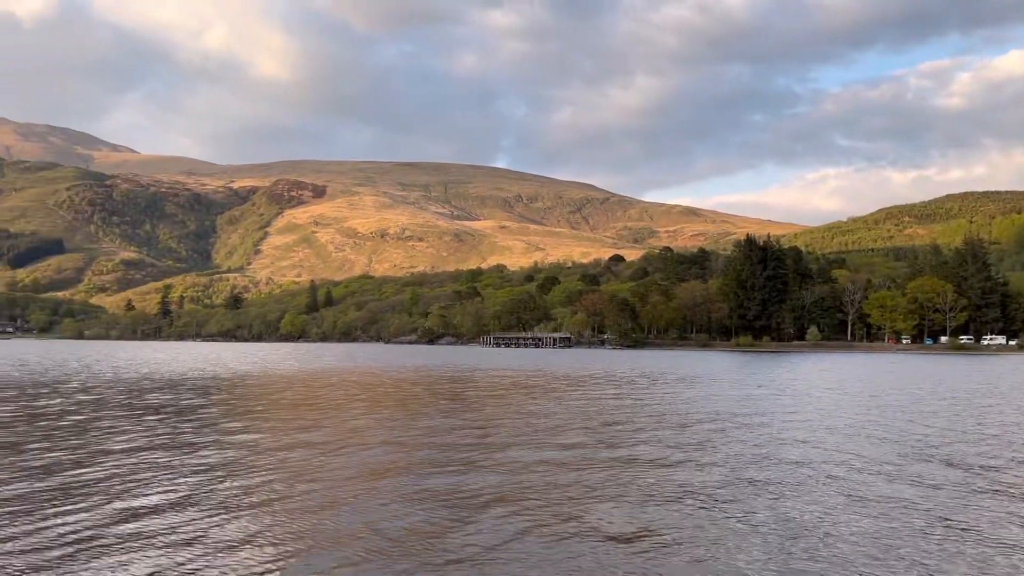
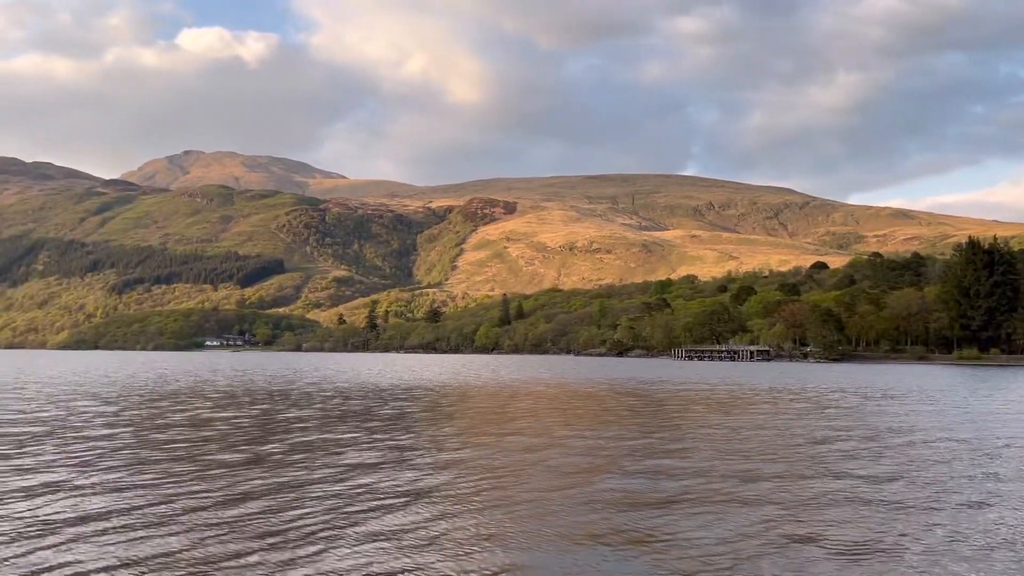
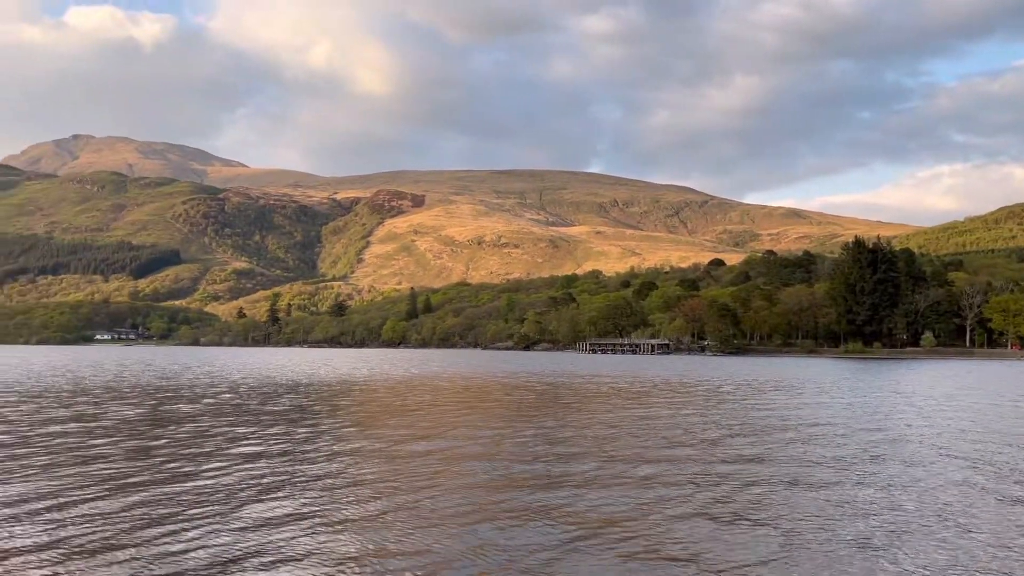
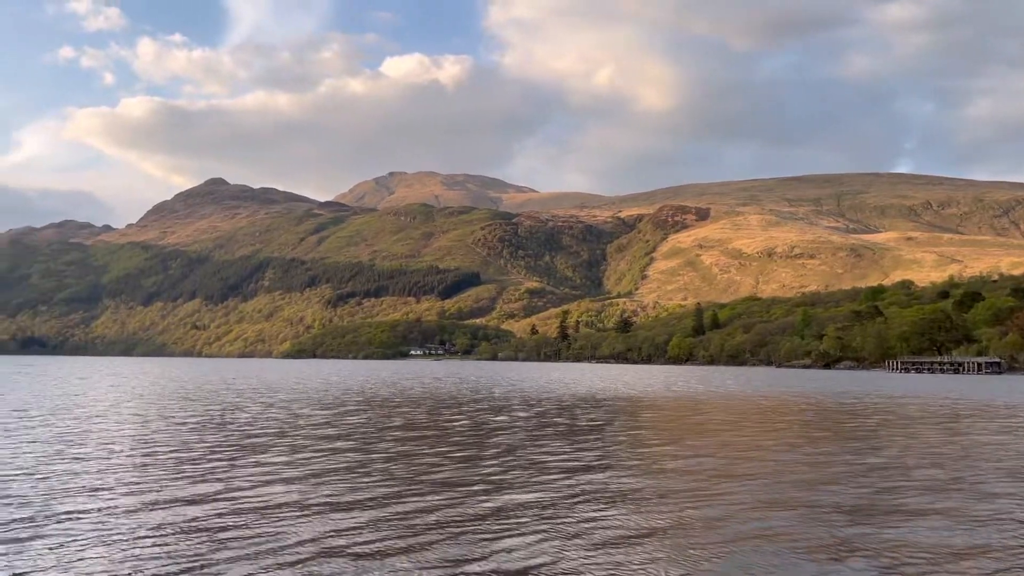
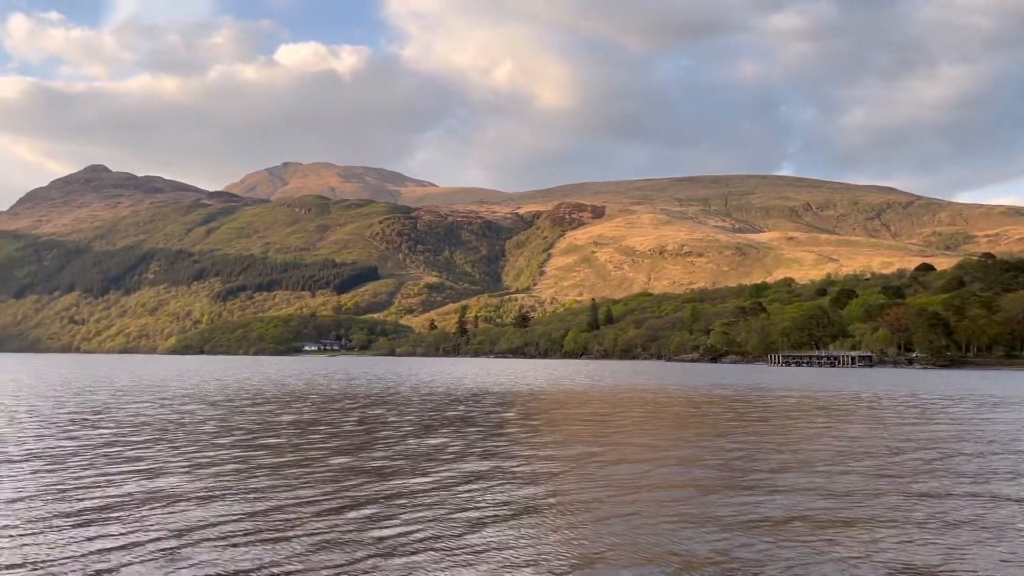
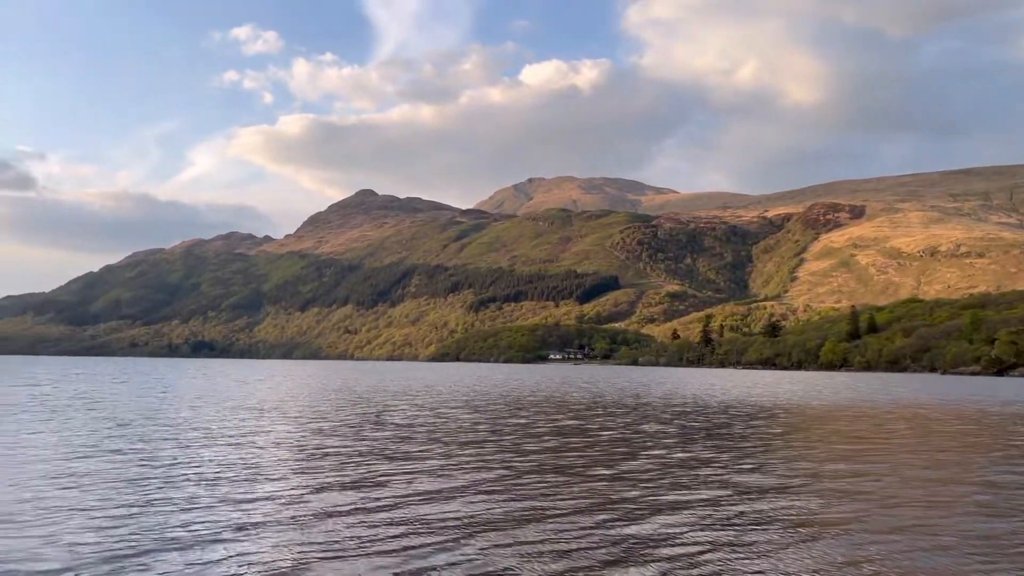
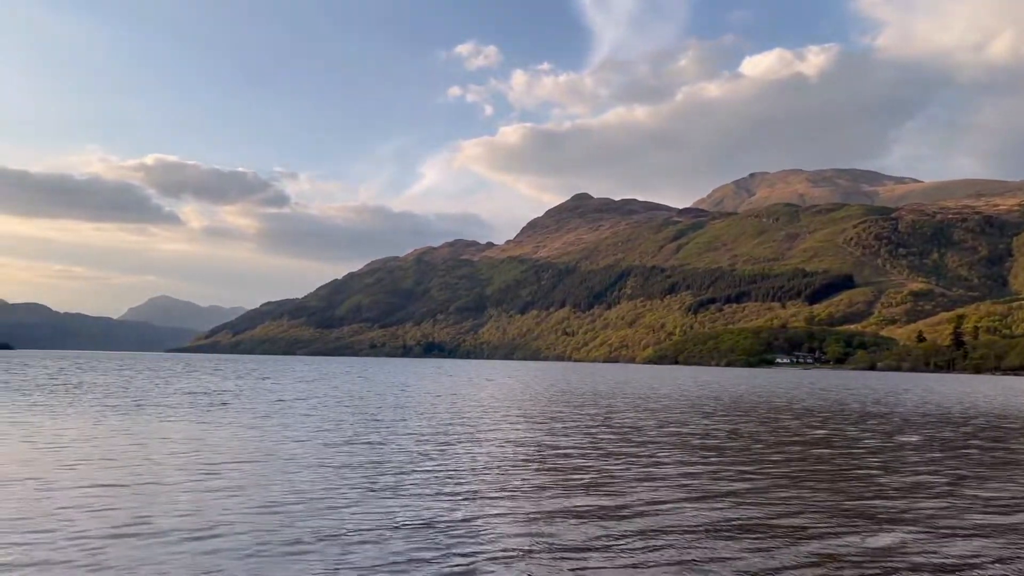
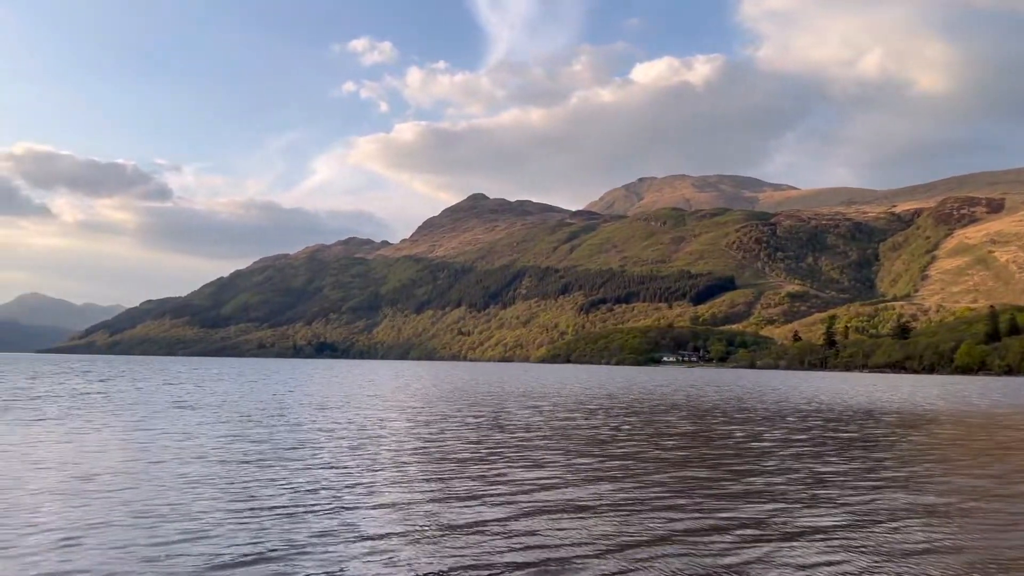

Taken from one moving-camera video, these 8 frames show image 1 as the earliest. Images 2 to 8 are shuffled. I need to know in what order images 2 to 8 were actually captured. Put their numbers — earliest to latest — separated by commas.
3, 2, 5, 4, 6, 8, 7
